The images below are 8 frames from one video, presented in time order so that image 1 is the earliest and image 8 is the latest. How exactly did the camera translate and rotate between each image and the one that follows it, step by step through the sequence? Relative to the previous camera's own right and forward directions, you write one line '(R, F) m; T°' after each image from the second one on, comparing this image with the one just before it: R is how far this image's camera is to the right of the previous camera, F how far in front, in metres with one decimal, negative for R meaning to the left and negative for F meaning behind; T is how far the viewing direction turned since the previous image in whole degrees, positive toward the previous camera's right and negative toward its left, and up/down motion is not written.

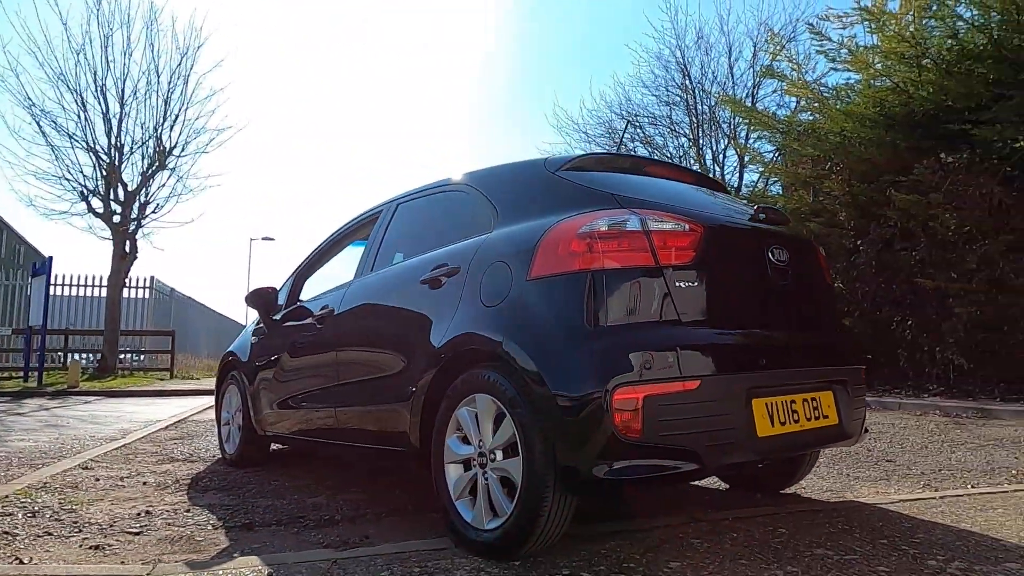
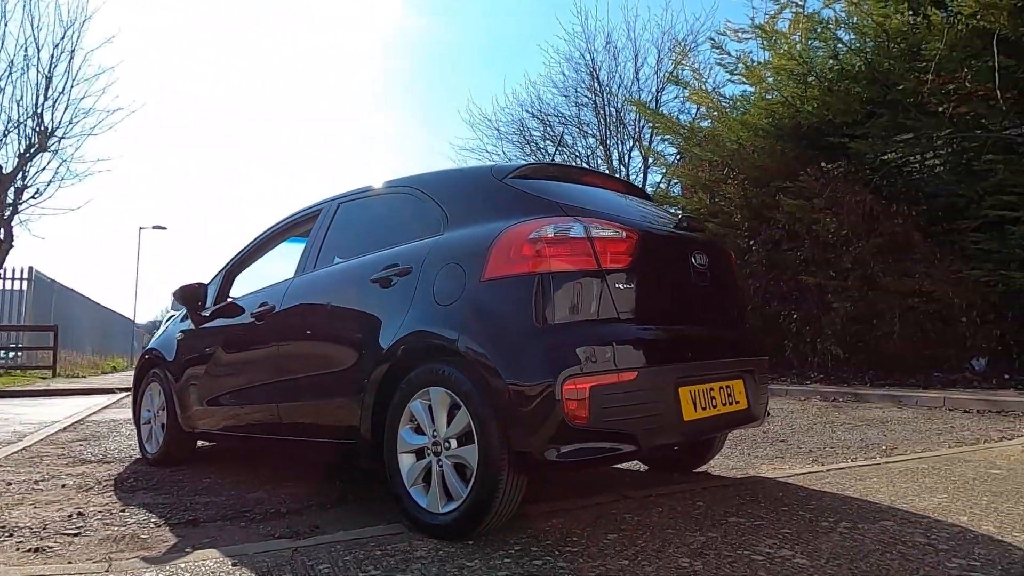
(-0.2, -0.2) m; +8°
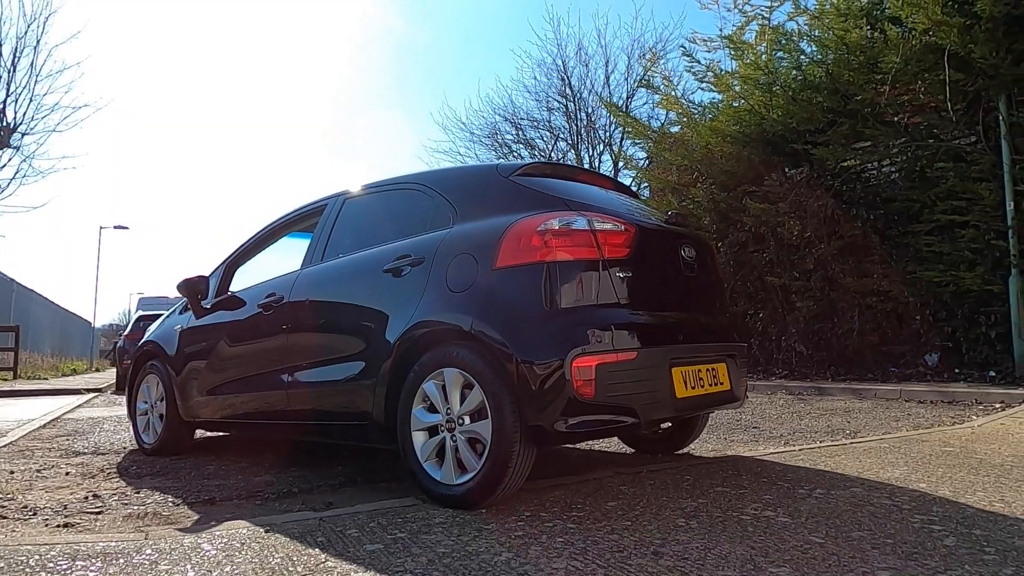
(-0.2, -0.2) m; +3°
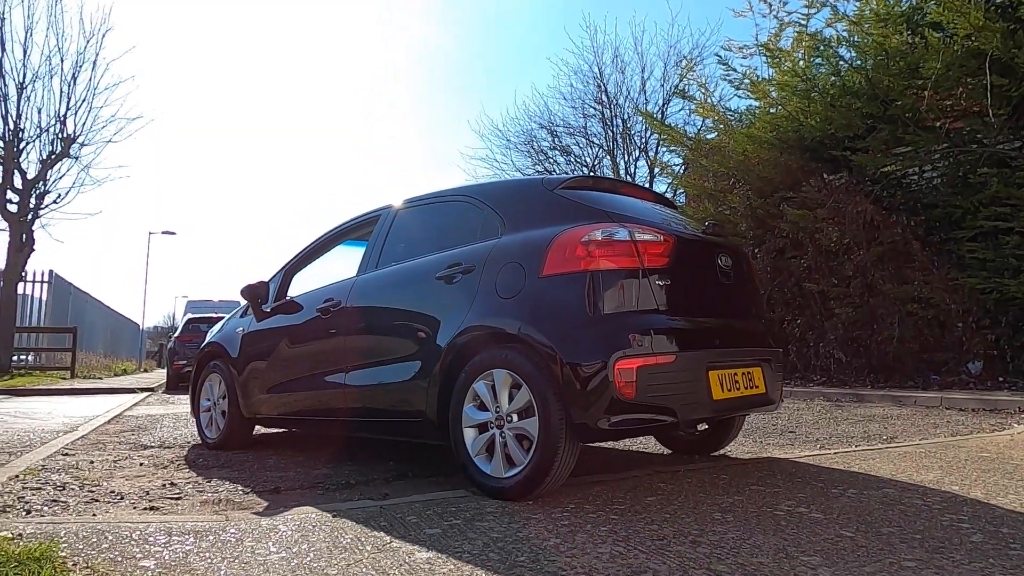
(-0.1, -0.2) m; -3°
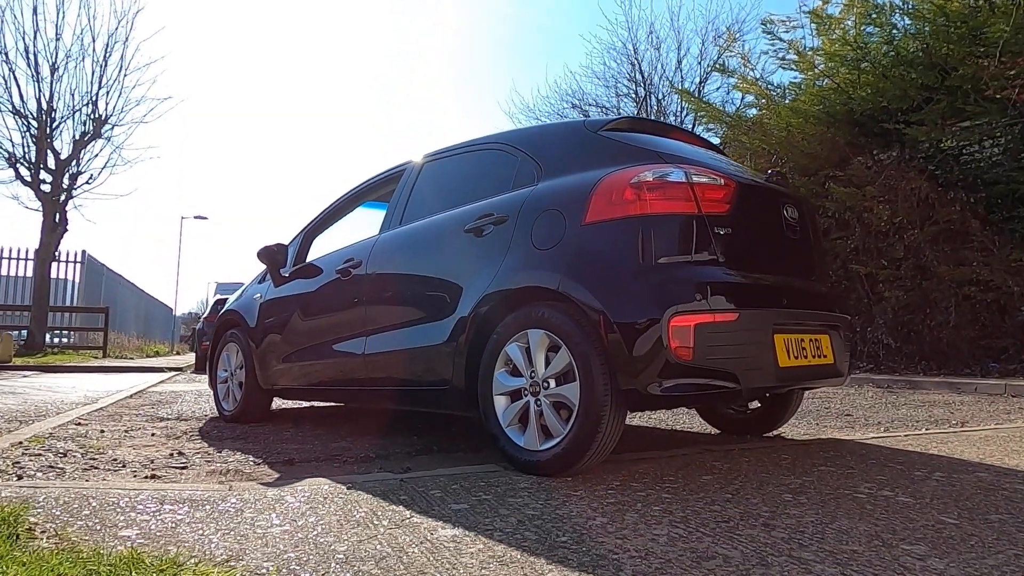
(0.0, +0.4) m; -2°
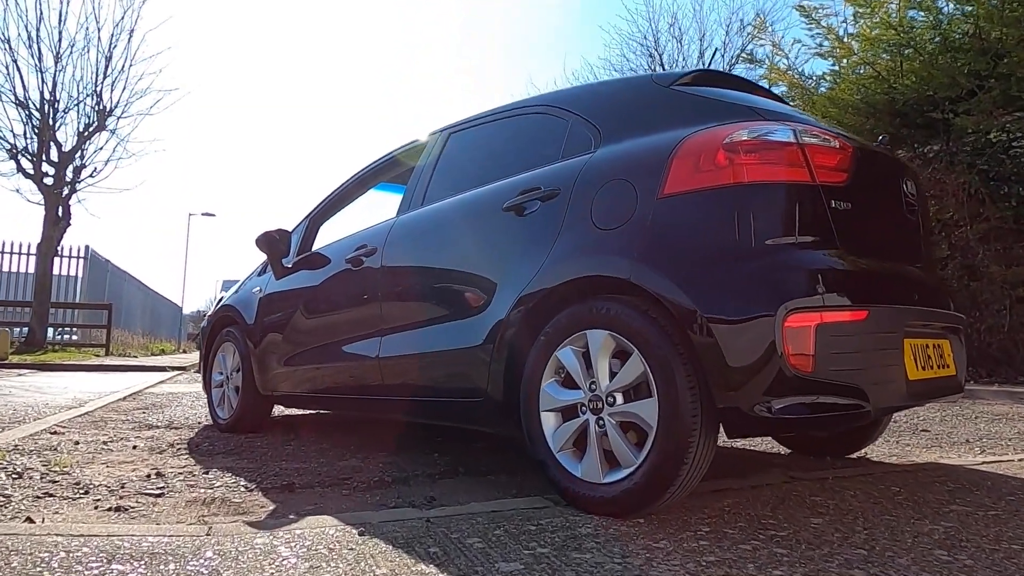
(-0.2, +0.6) m; -1°
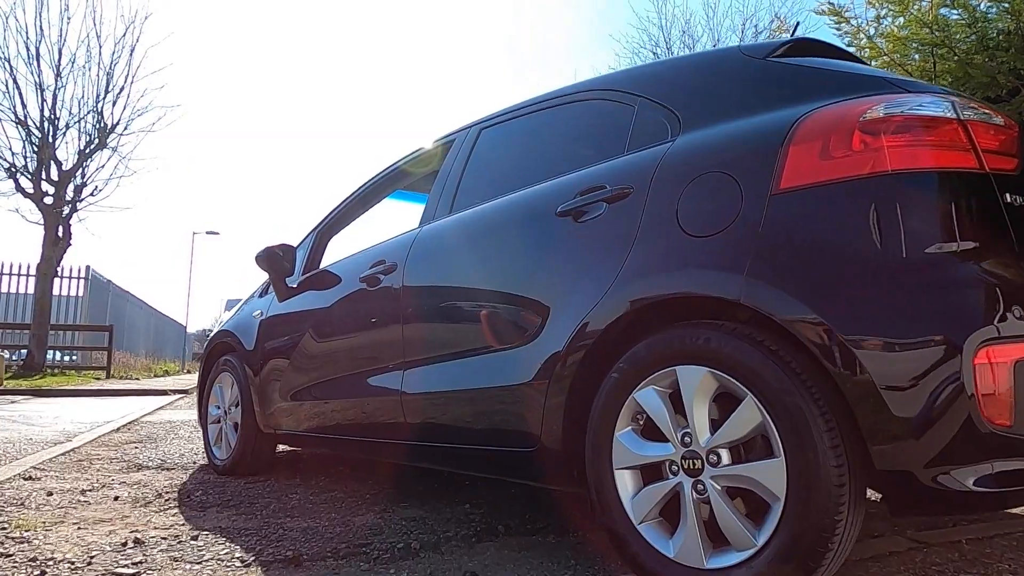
(-0.2, +0.5) m; 0°
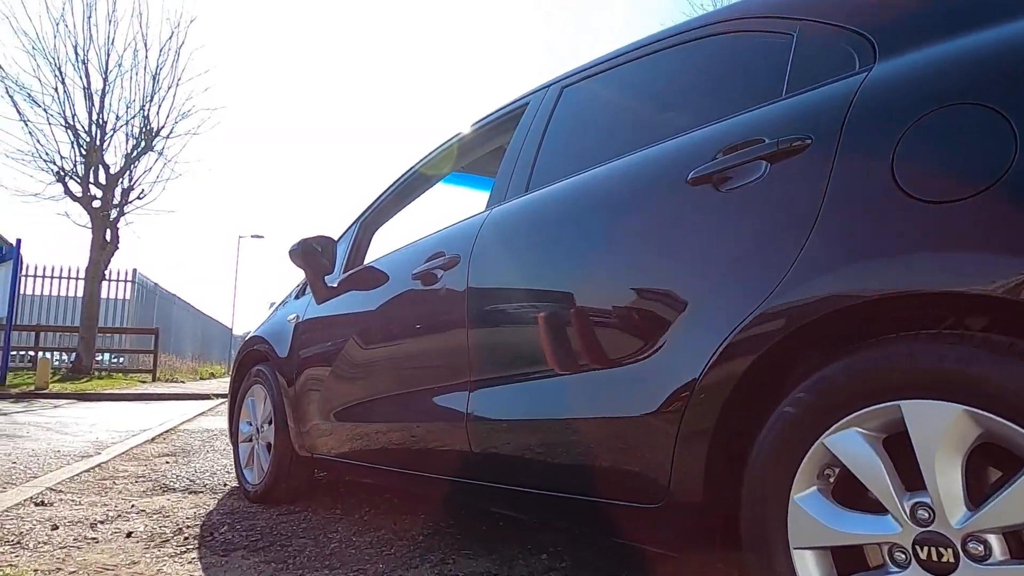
(-0.2, +0.6) m; -3°
